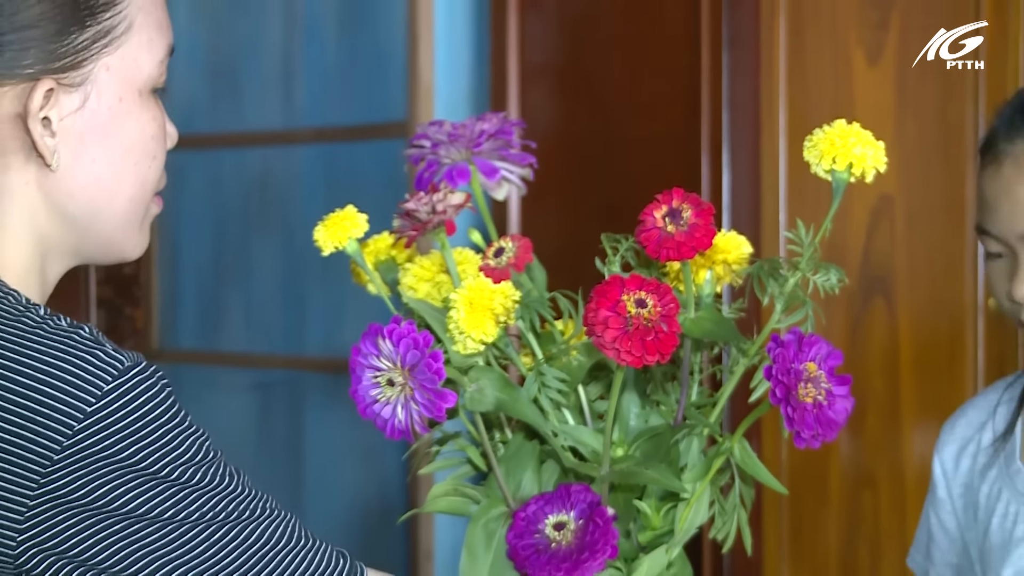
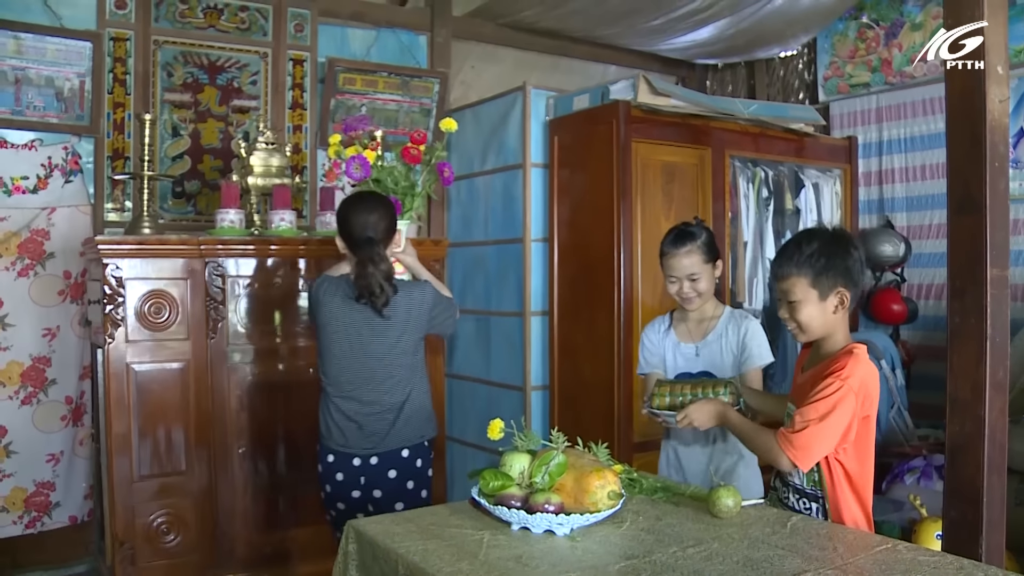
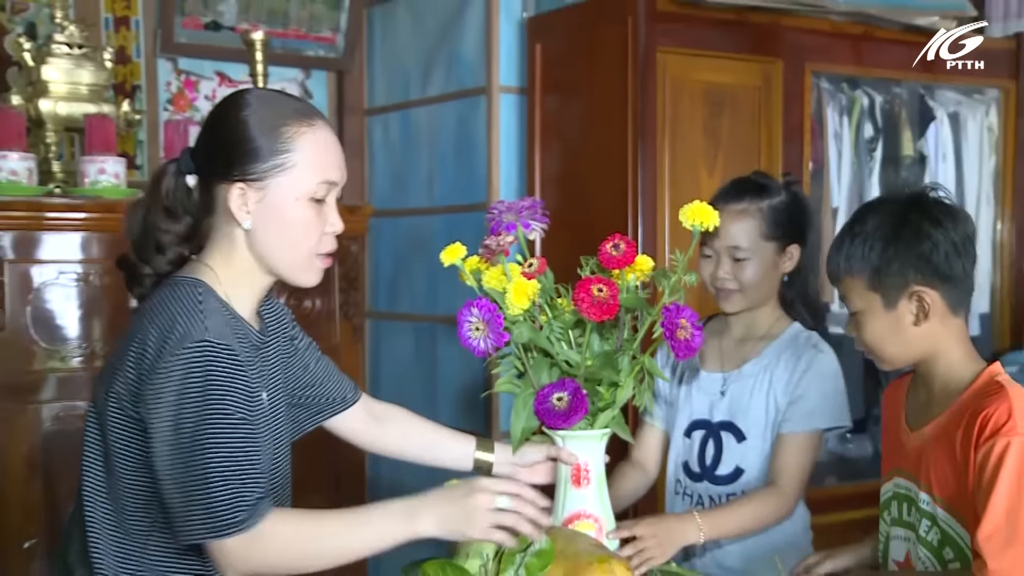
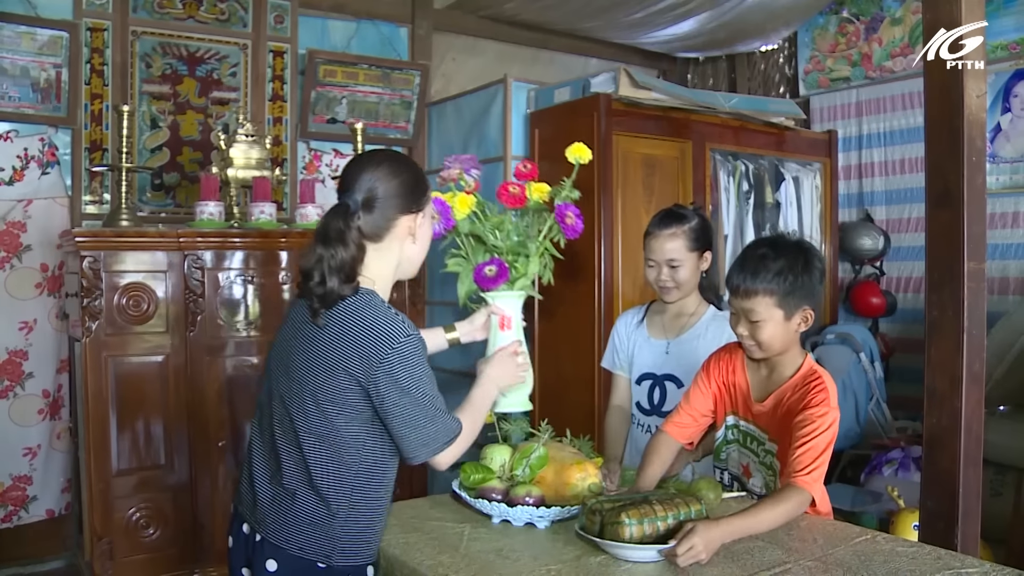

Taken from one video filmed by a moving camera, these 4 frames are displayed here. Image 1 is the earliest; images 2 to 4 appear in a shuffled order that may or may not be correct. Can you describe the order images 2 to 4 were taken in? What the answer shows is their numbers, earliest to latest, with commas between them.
3, 4, 2
